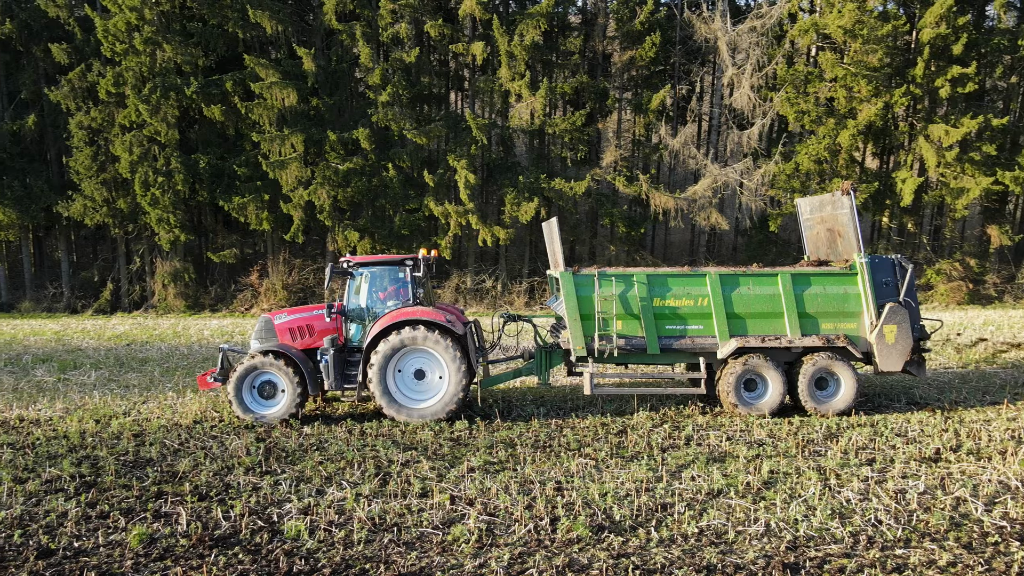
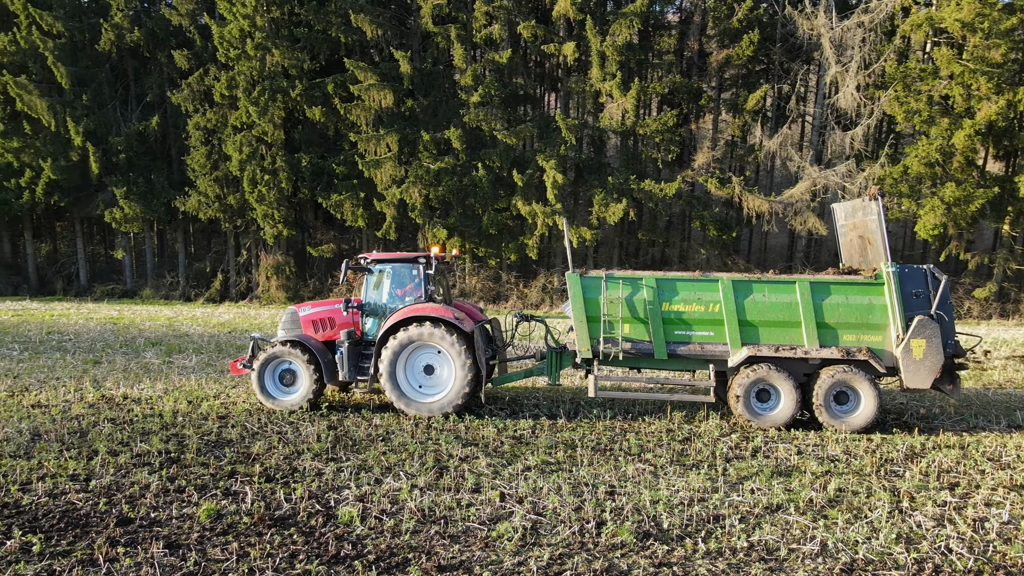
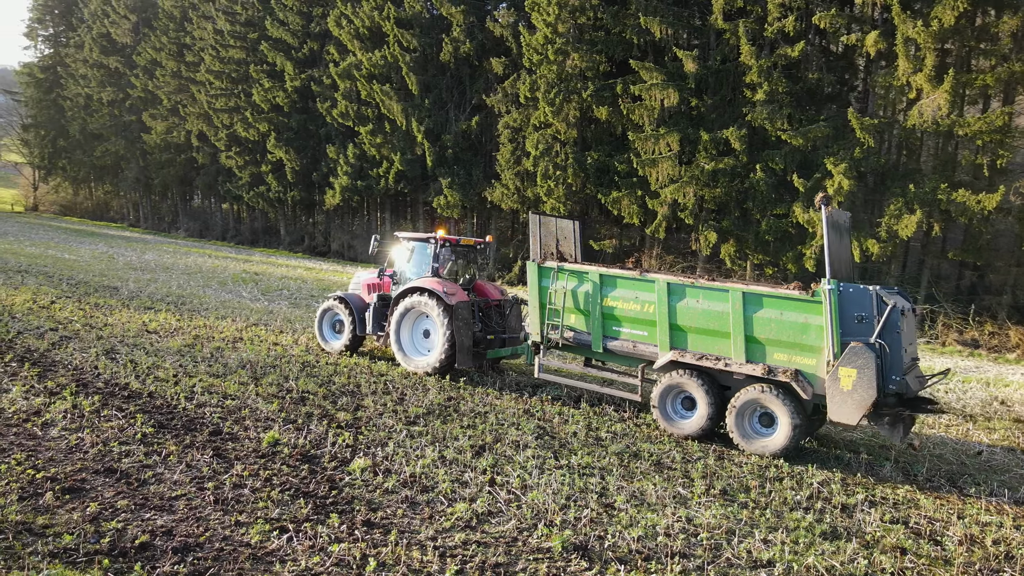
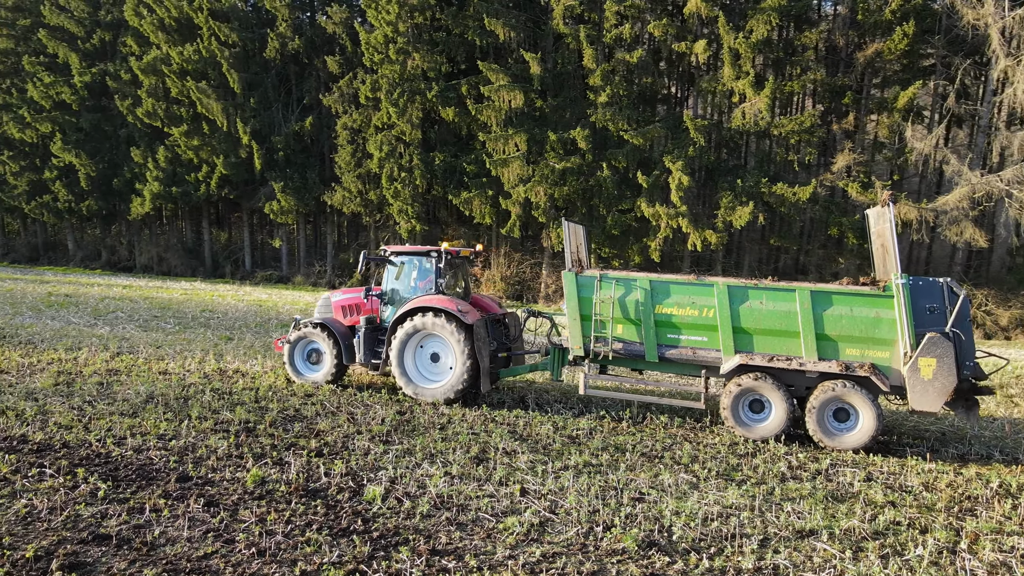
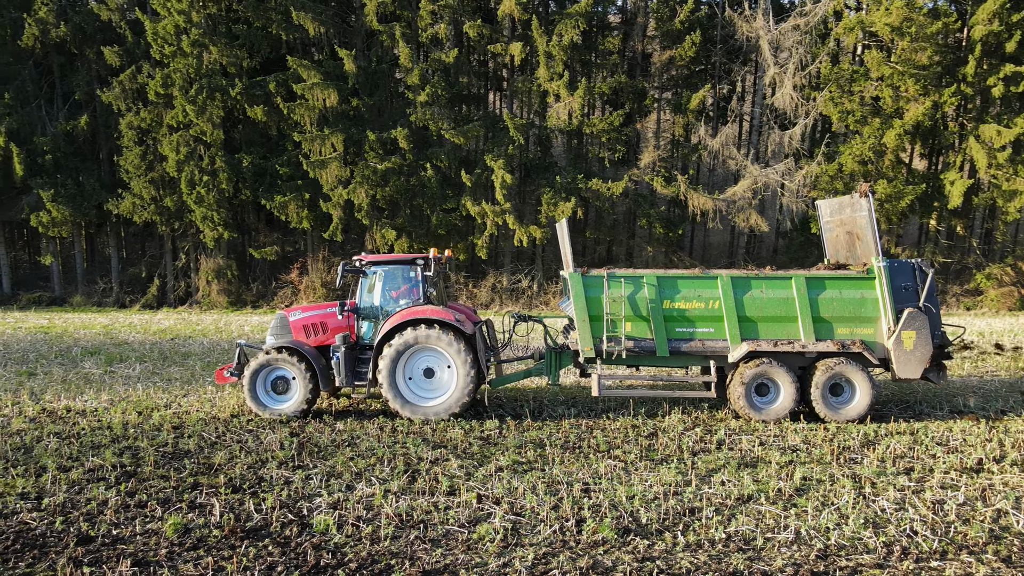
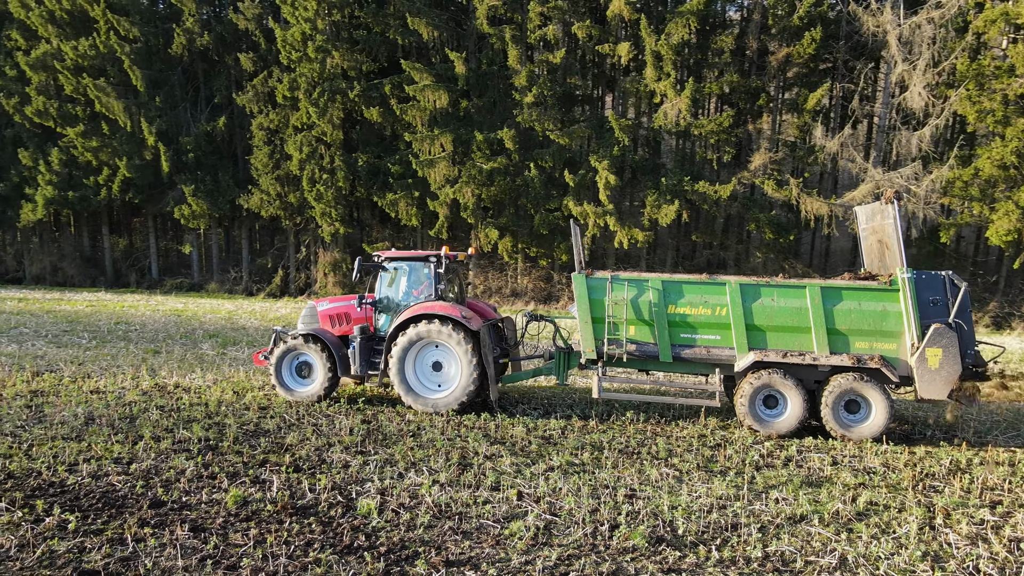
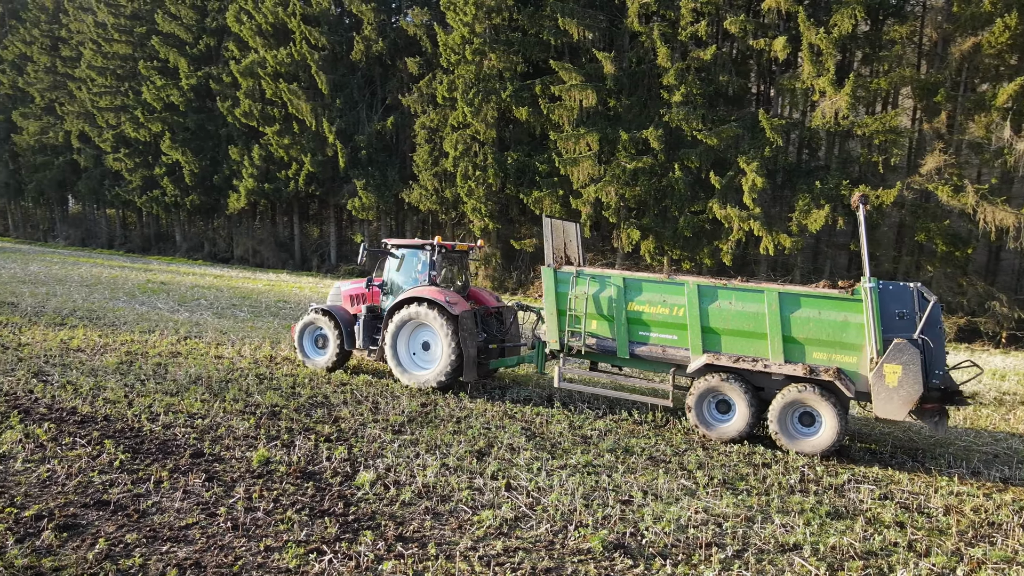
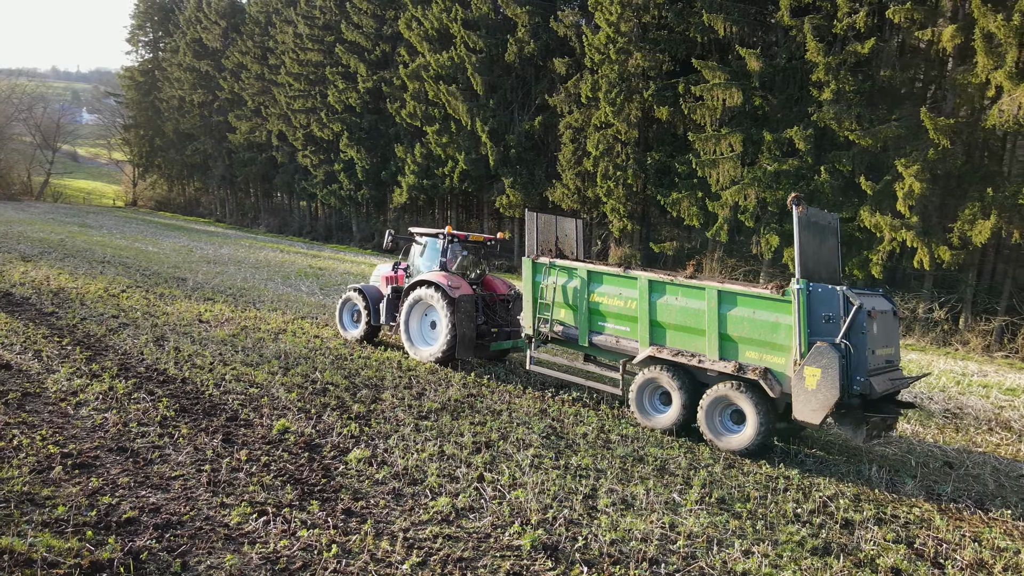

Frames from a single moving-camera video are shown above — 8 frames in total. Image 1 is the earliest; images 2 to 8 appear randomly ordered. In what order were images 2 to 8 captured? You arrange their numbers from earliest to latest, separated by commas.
5, 2, 6, 4, 7, 3, 8
